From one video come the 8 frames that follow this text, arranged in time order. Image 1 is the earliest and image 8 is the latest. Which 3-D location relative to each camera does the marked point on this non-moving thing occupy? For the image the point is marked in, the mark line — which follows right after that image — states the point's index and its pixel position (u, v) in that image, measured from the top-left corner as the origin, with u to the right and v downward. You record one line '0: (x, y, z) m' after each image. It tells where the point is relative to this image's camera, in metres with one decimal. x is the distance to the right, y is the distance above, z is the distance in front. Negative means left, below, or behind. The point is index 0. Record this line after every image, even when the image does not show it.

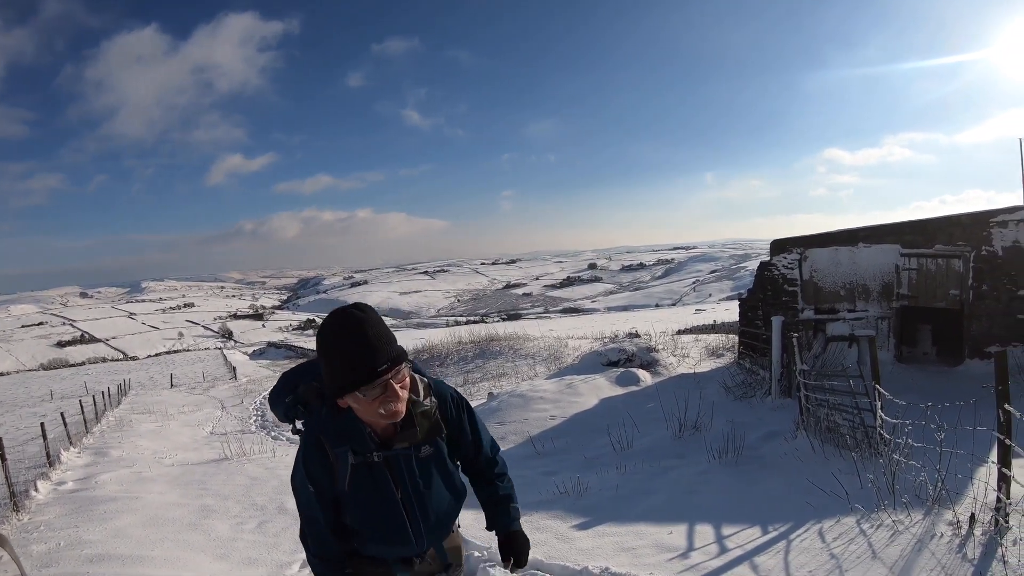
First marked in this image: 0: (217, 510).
0: (-3.1, -2.3, +5.6) m
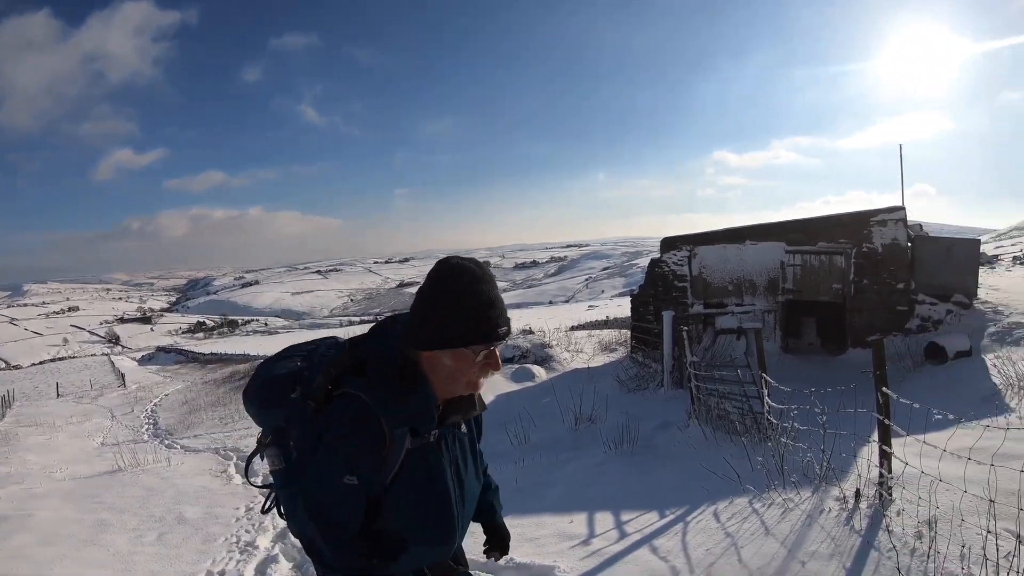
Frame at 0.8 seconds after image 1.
0: (-4.0, -2.4, +5.3) m
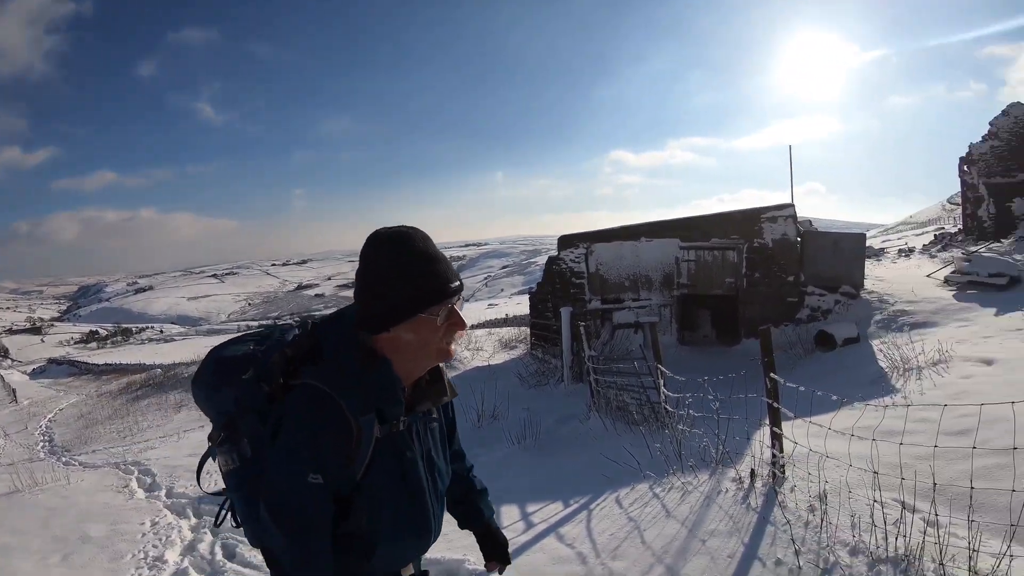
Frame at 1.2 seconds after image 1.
0: (-4.8, -2.5, +5.1) m
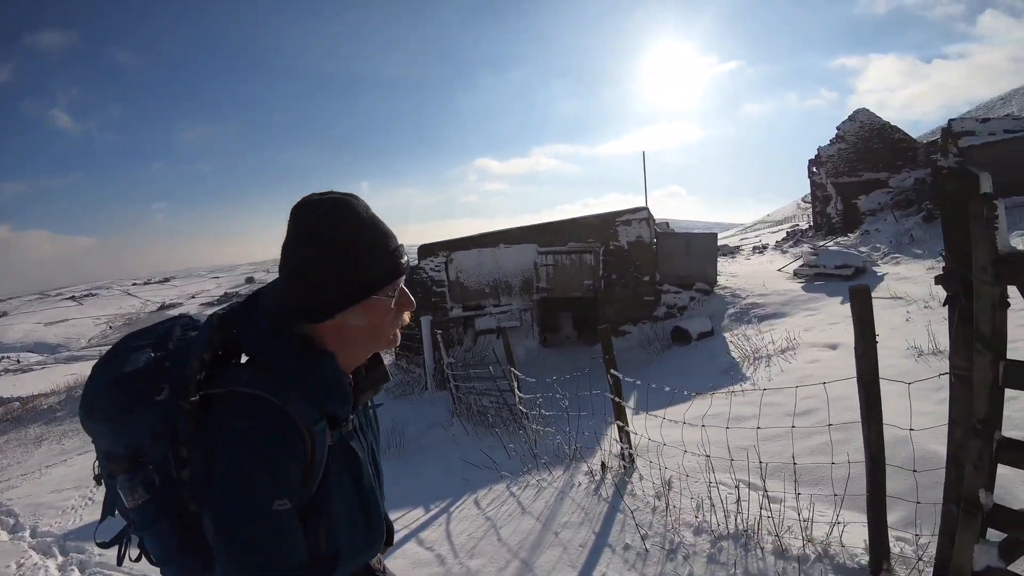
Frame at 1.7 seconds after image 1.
0: (-6.0, -2.8, +4.8) m
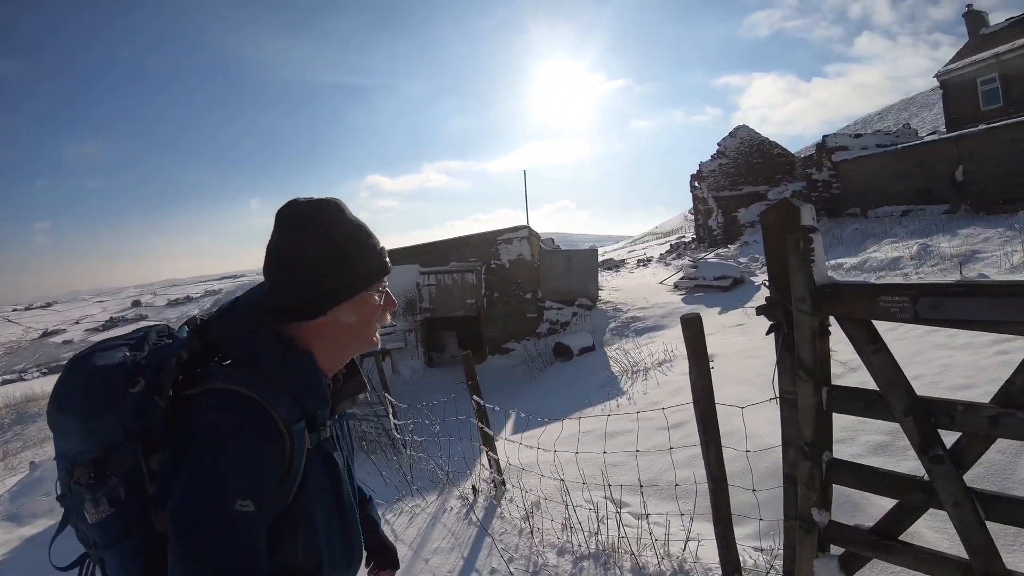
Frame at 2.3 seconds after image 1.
0: (-7.3, -3.2, +4.2) m
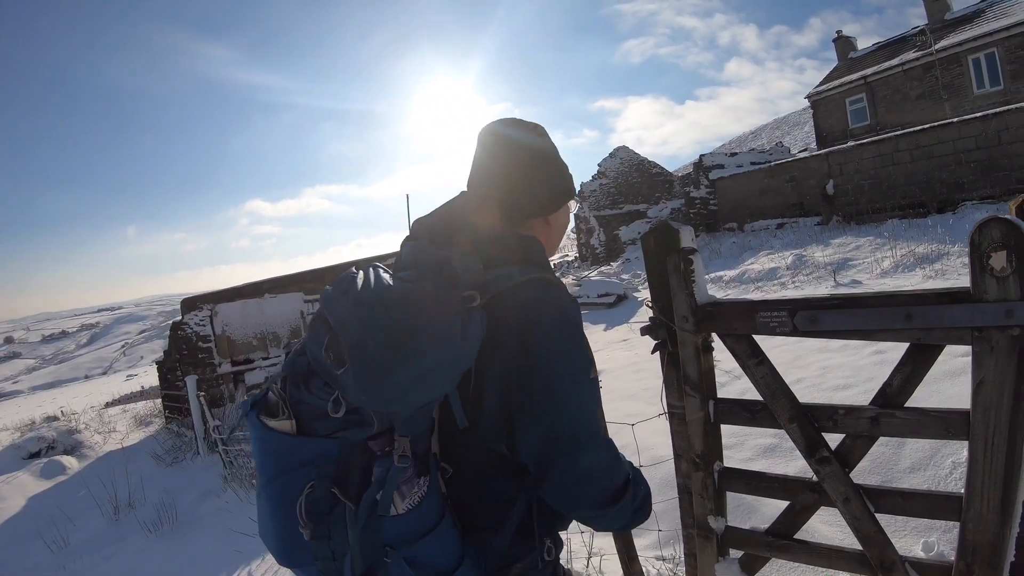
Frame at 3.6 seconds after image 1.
0: (-8.1, -3.7, +2.8) m
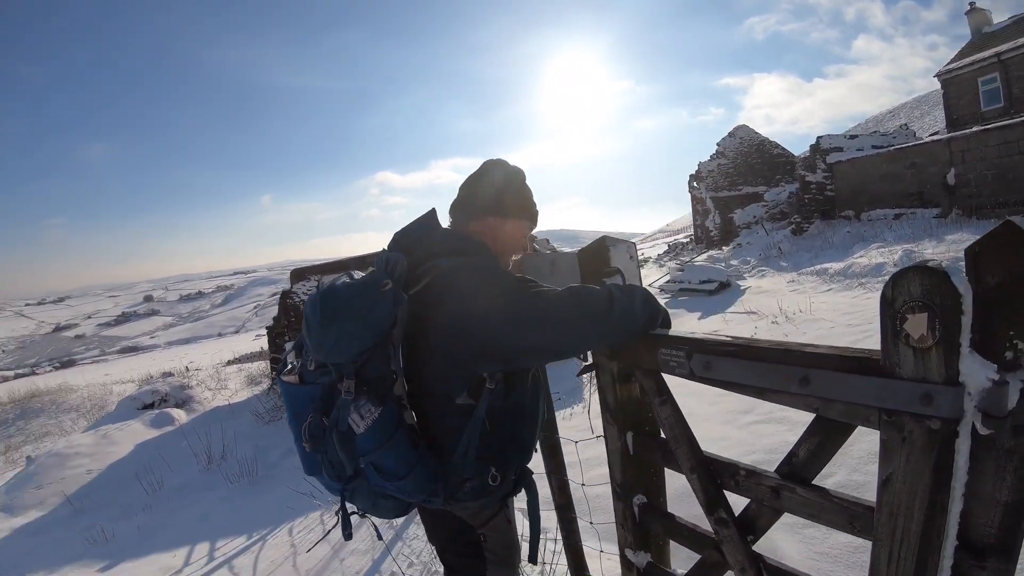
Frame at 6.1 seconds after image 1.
0: (-8.2, -3.4, +4.4) m
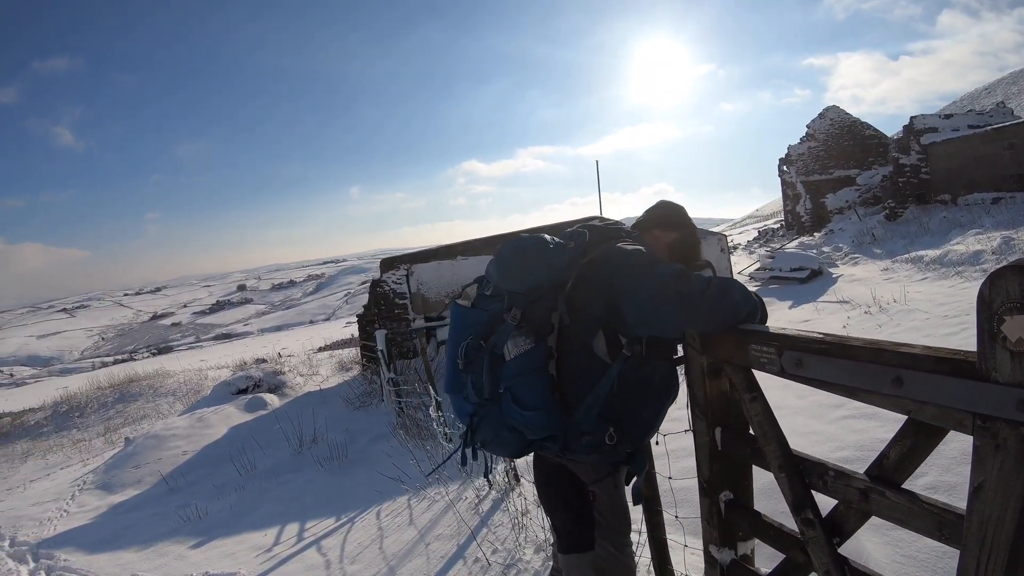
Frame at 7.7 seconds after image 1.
0: (-7.6, -3.4, +5.4) m
